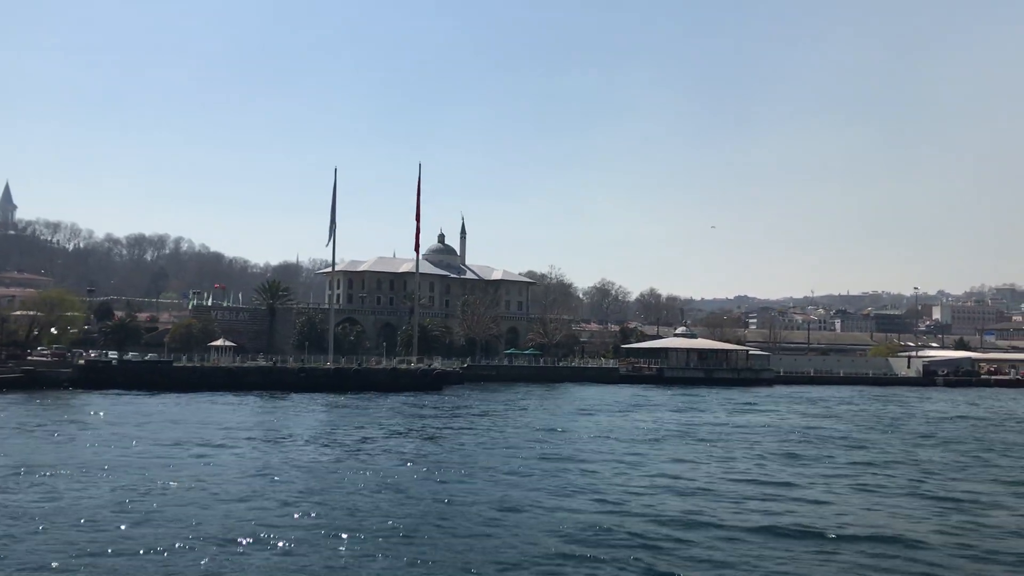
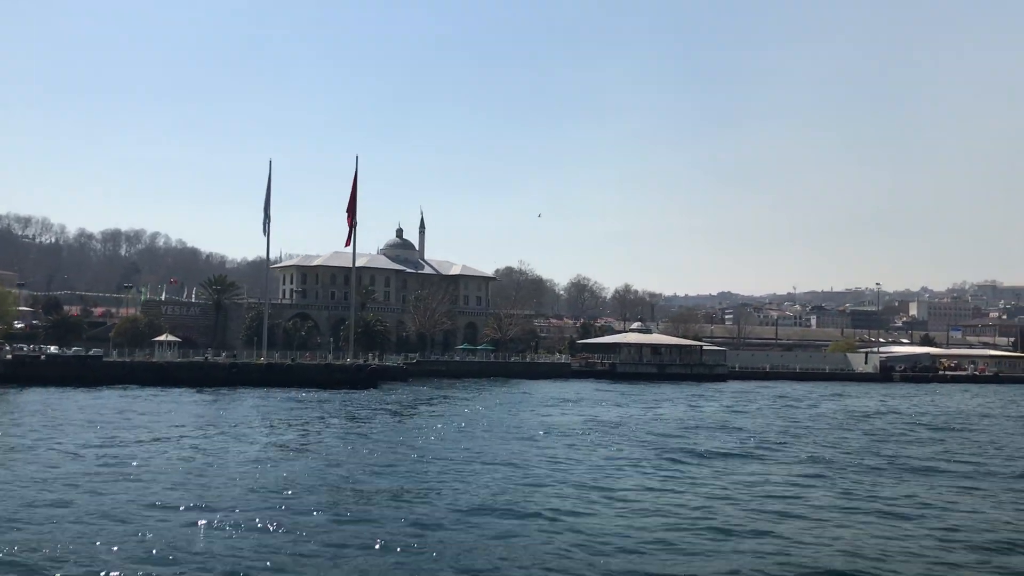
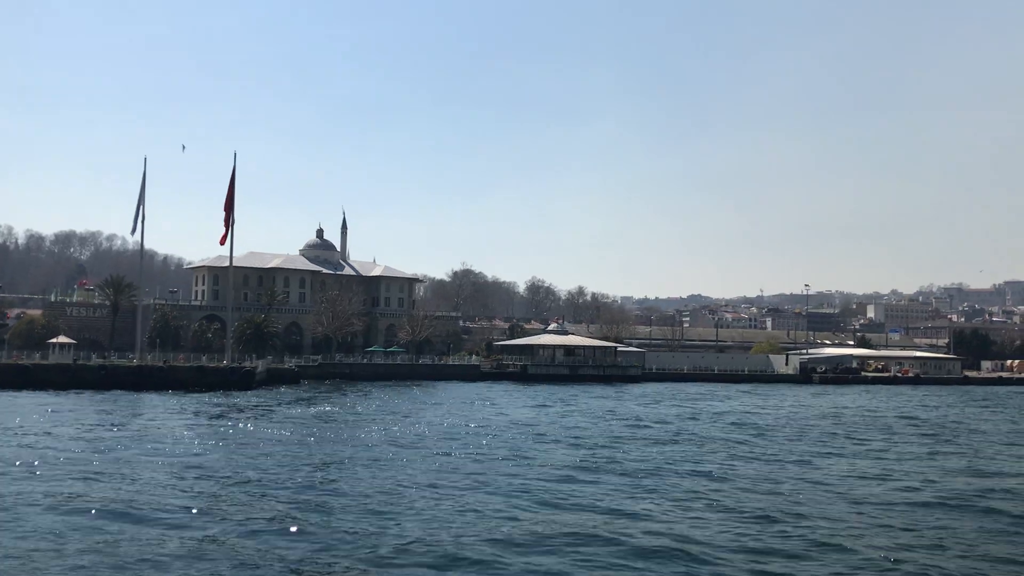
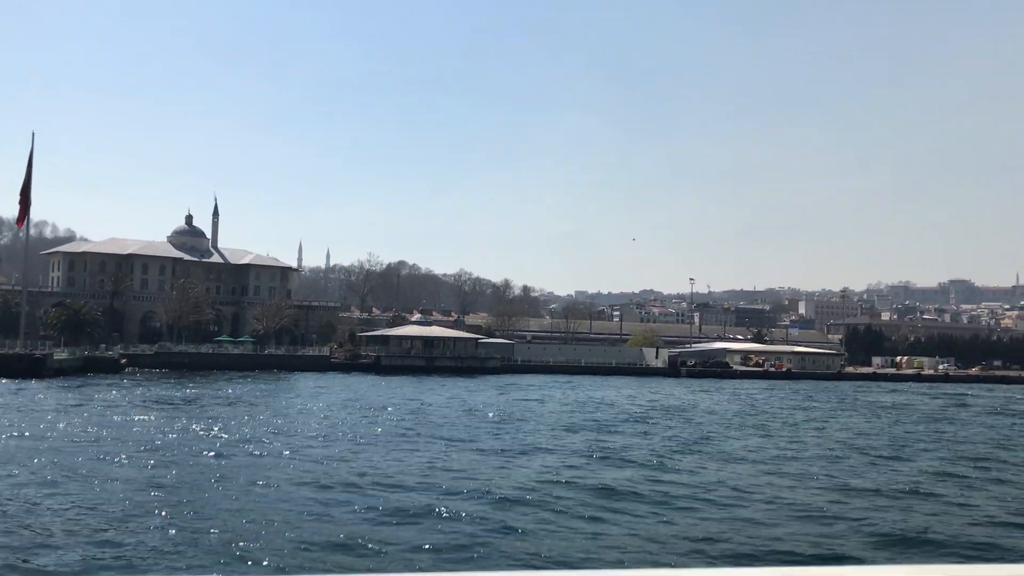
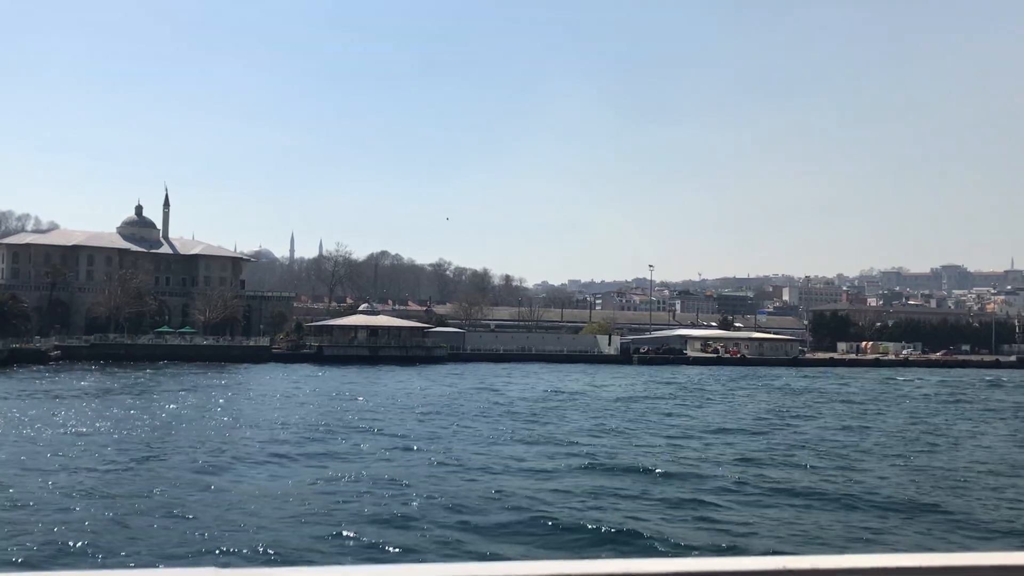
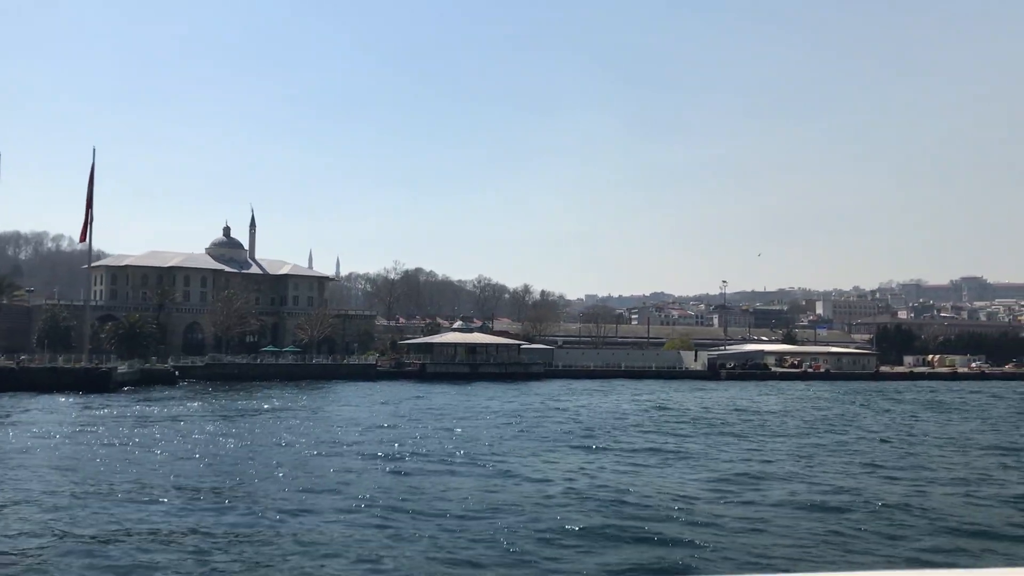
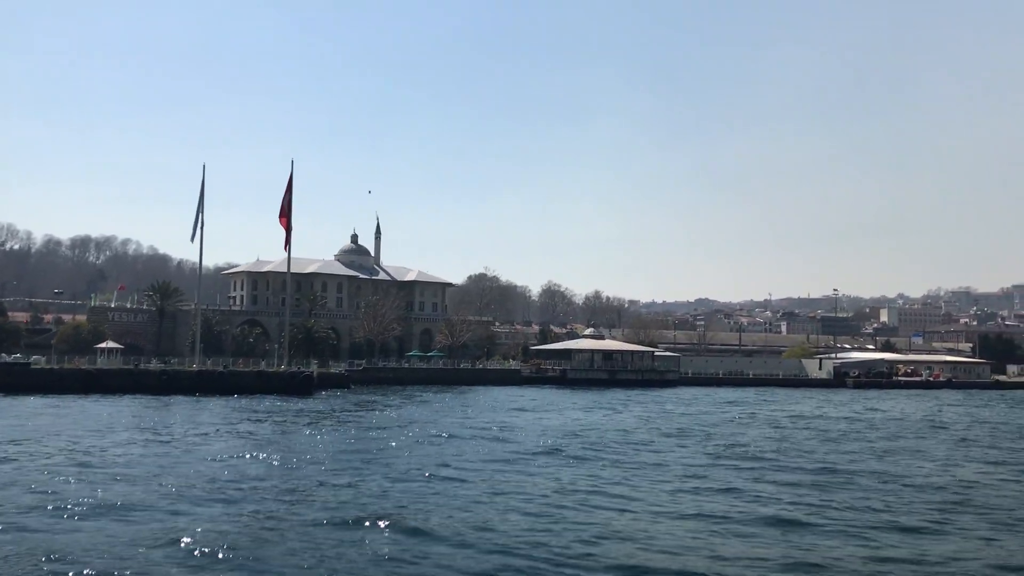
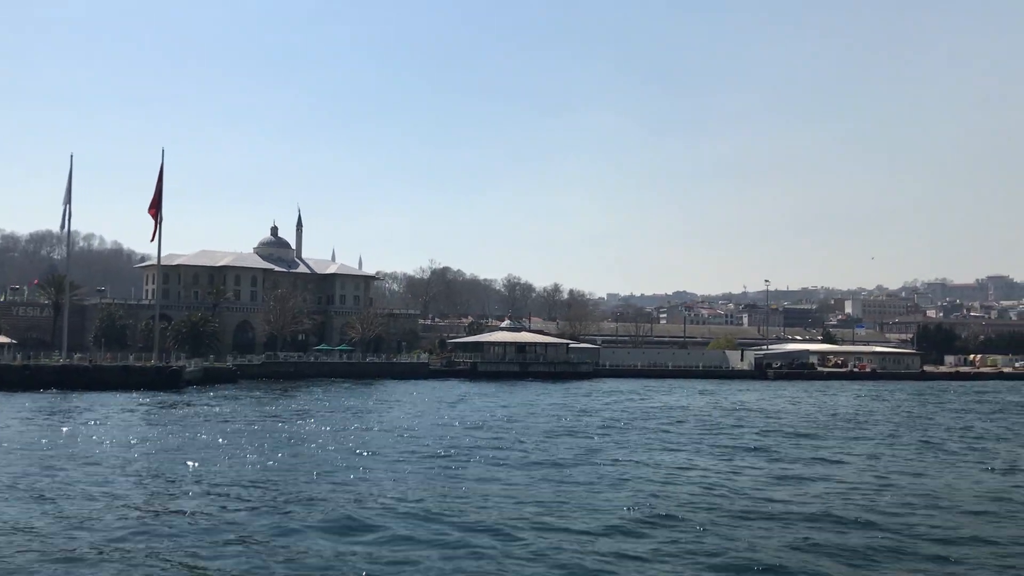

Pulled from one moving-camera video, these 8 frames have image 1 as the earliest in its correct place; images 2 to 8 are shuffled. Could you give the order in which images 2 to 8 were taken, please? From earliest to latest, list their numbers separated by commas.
2, 7, 3, 8, 6, 4, 5
